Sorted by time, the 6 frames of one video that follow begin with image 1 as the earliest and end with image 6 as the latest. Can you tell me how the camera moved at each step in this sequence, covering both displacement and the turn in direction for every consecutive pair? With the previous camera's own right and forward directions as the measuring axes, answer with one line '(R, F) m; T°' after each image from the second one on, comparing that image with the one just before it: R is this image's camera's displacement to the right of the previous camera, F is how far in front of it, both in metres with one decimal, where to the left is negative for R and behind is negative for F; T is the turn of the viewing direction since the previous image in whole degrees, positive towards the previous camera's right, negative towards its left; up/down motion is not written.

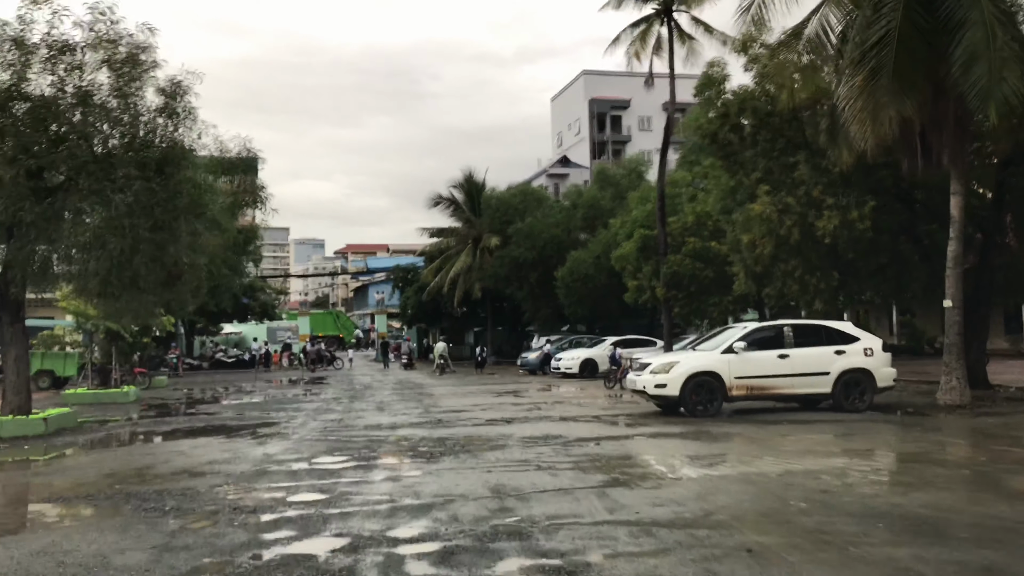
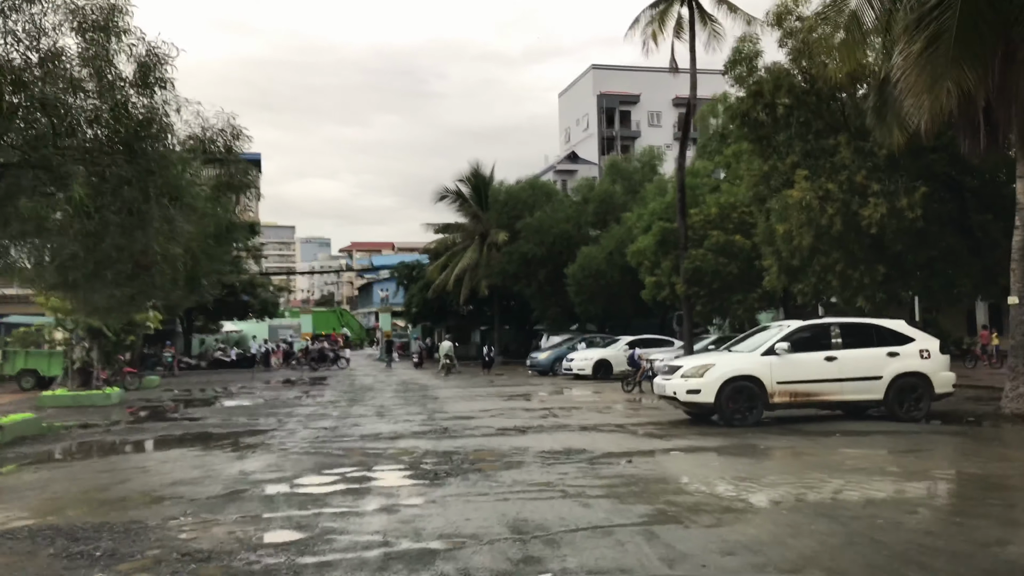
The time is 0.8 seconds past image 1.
(-0.1, +1.6) m; 0°
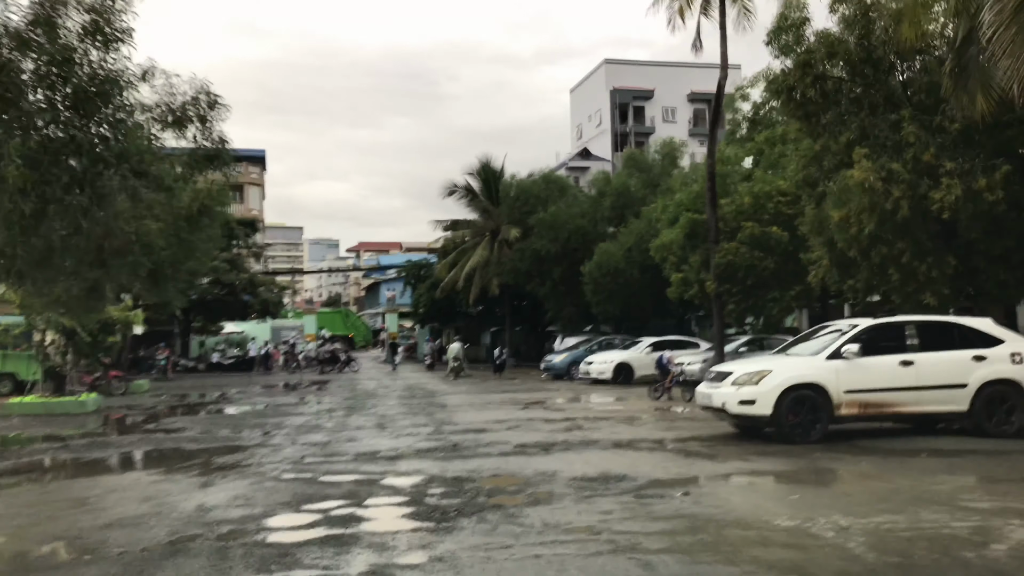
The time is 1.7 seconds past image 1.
(-0.2, +1.9) m; -1°
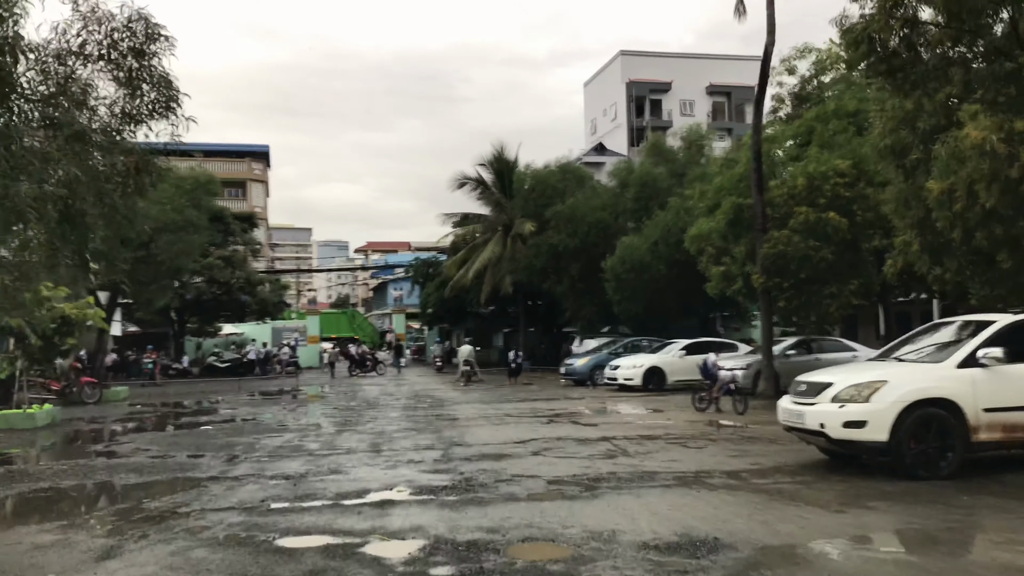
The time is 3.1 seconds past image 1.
(-0.2, +2.7) m; -1°
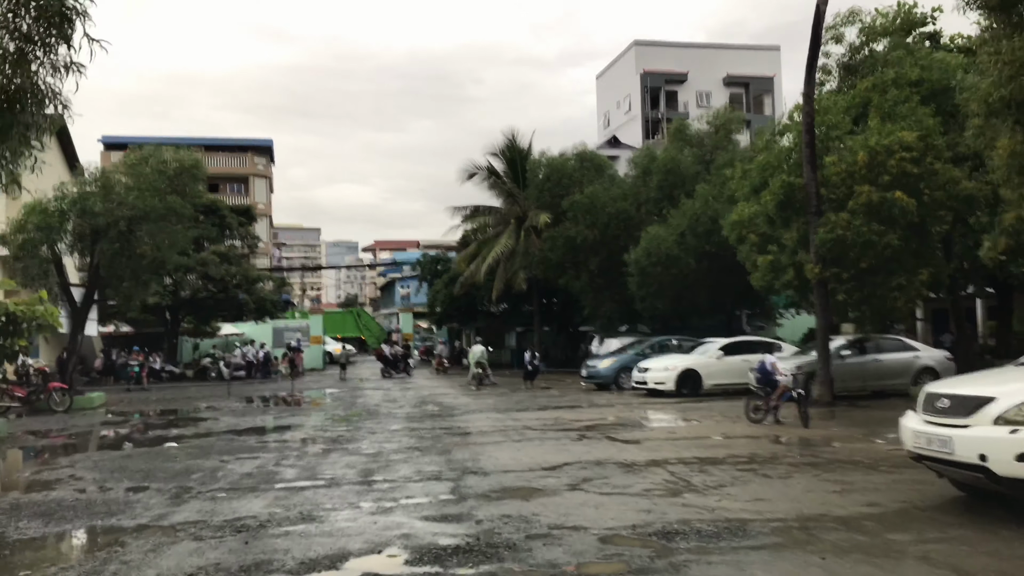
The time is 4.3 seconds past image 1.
(-0.2, +2.4) m; -1°
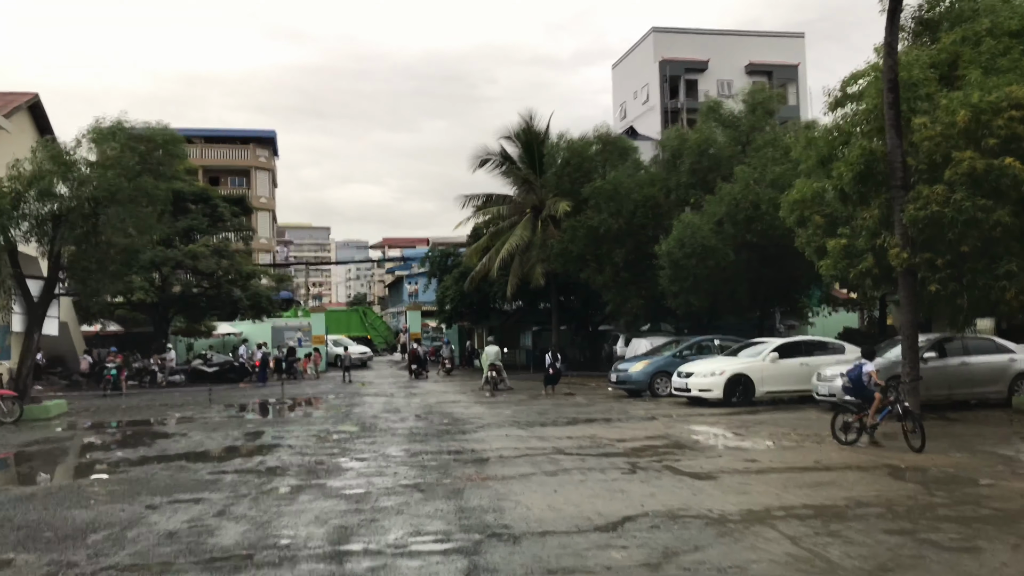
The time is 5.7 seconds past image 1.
(-0.2, +2.9) m; -1°
